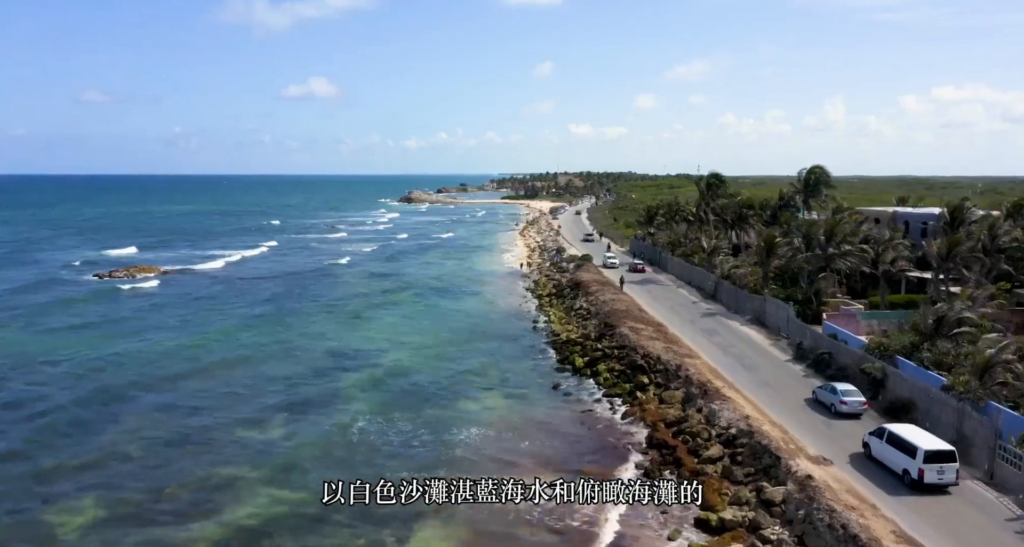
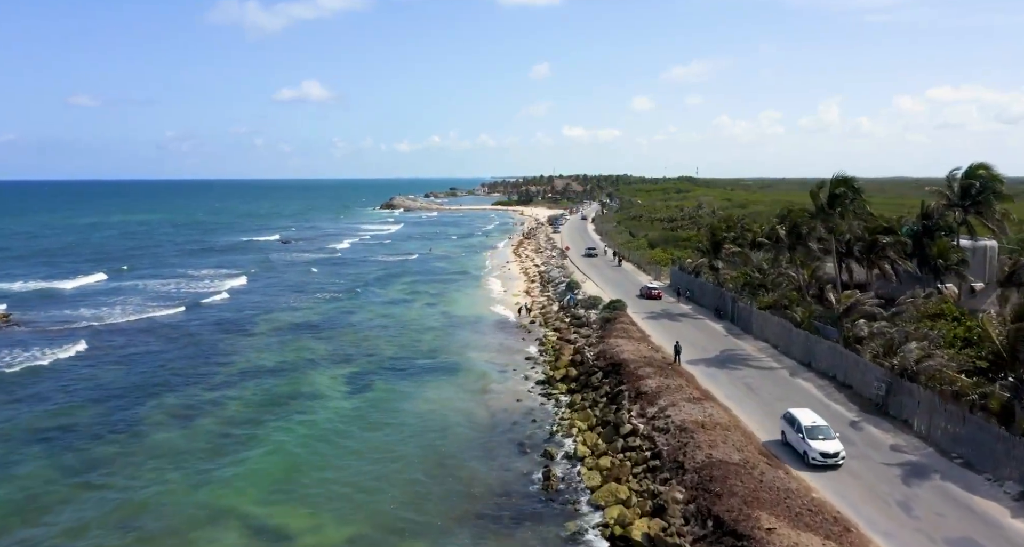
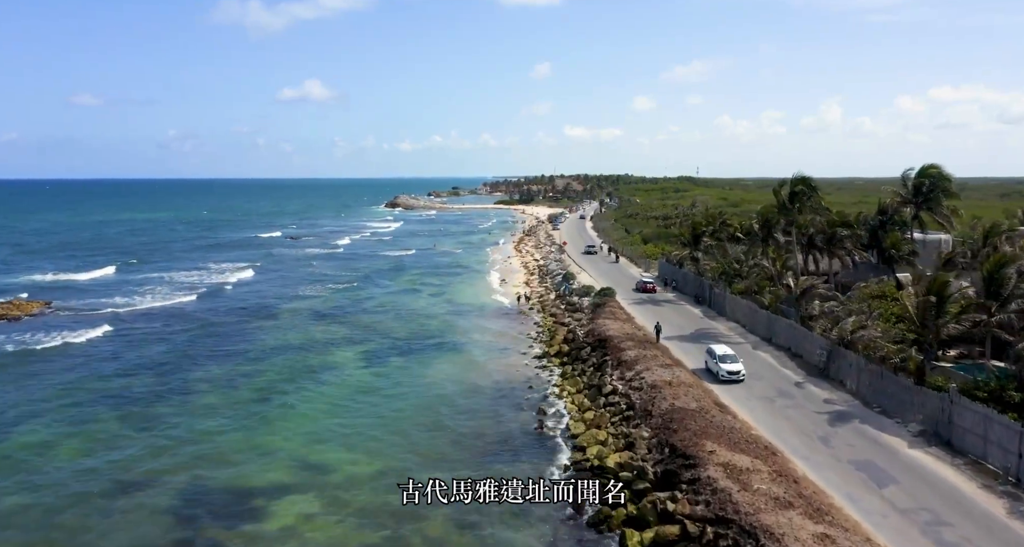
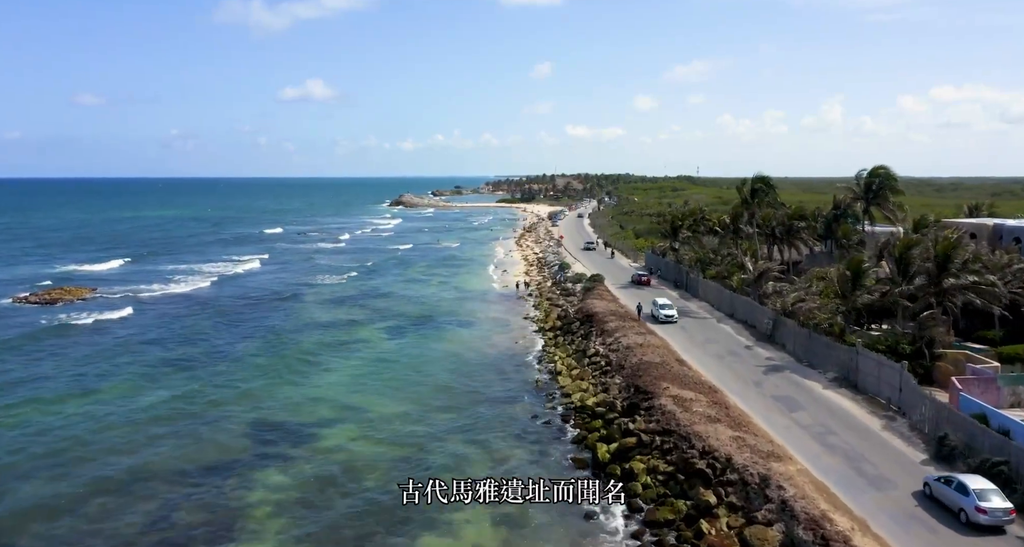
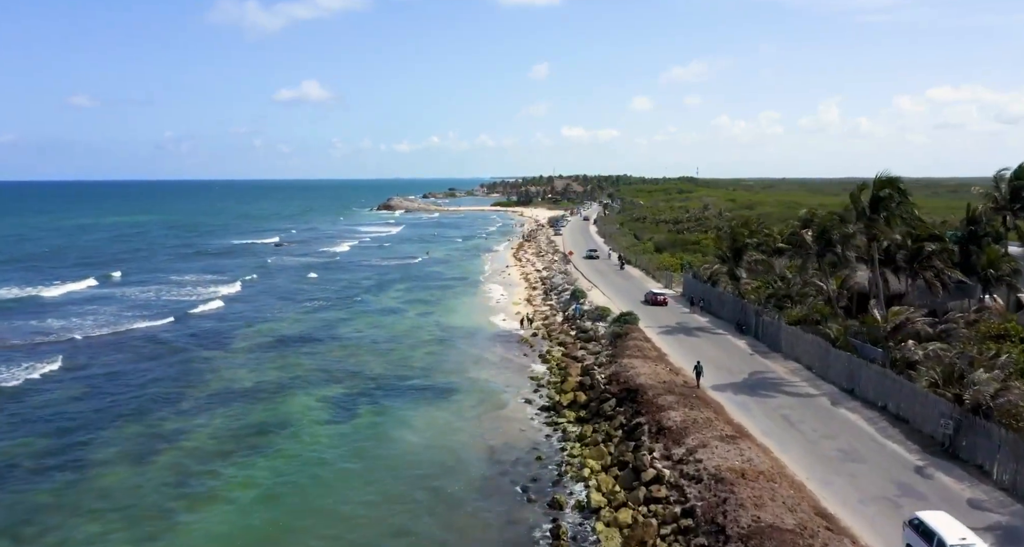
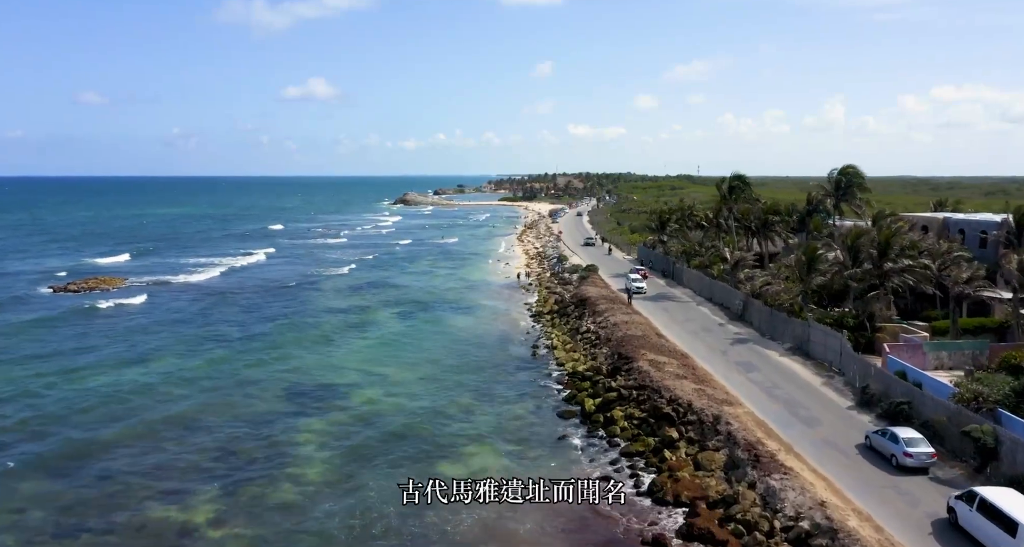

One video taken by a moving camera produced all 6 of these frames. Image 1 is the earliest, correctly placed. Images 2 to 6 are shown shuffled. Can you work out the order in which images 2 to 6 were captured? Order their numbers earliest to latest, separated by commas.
6, 4, 3, 2, 5
